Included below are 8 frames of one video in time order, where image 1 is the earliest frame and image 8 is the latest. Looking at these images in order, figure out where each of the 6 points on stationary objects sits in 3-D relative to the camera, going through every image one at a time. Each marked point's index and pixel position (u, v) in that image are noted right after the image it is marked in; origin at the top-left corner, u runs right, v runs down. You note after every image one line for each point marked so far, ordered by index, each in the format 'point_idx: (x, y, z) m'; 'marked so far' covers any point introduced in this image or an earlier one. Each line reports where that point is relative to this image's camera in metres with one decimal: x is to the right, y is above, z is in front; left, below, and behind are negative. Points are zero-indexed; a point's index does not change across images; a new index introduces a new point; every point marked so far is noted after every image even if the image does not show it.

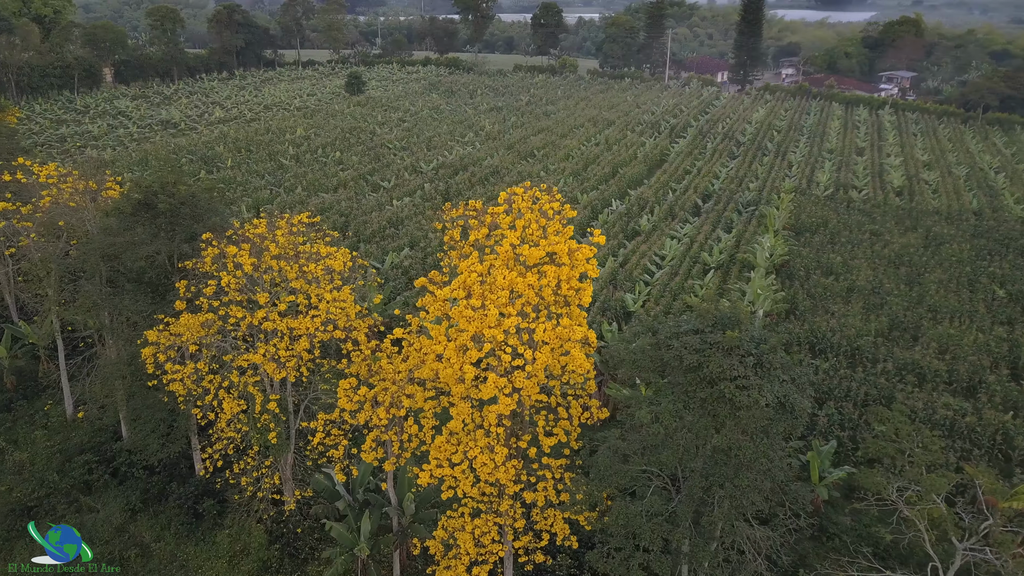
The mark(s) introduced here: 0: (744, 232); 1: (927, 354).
0: (+4.3, +1.1, +15.2) m
1: (+5.3, -0.8, +10.3) m
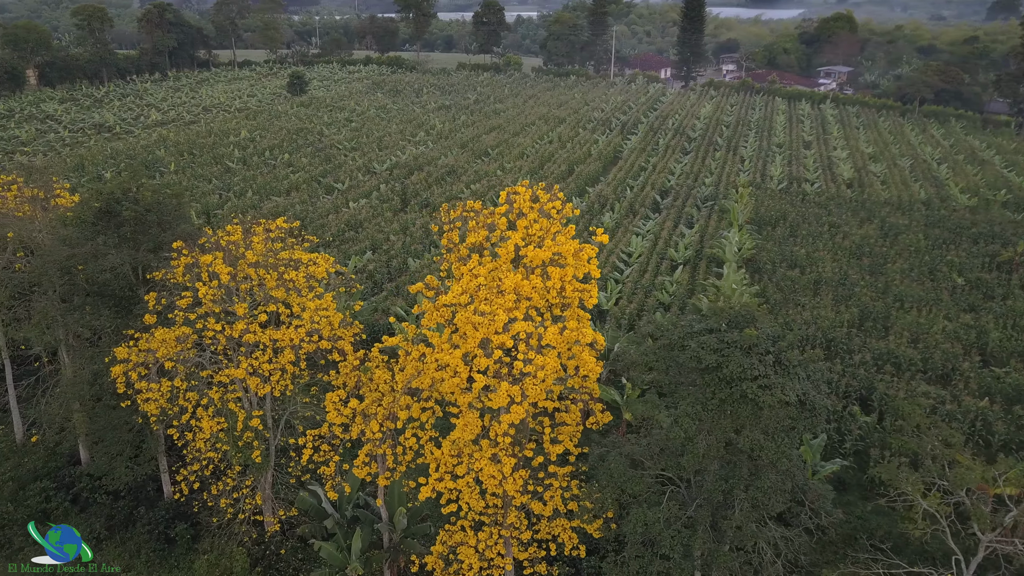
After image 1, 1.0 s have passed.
0: (+3.6, +1.2, +15.2) m
1: (+5.0, -0.7, +10.4) m
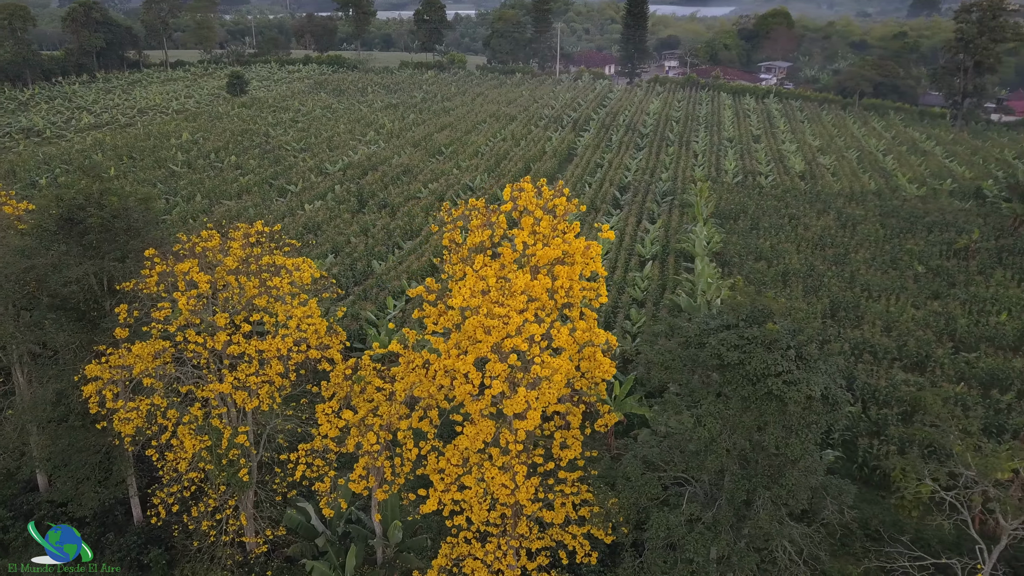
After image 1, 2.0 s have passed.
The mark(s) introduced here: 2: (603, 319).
0: (+3.0, +1.3, +15.2) m
1: (+4.7, -0.6, +10.5) m
2: (+1.2, -0.5, +11.0) m
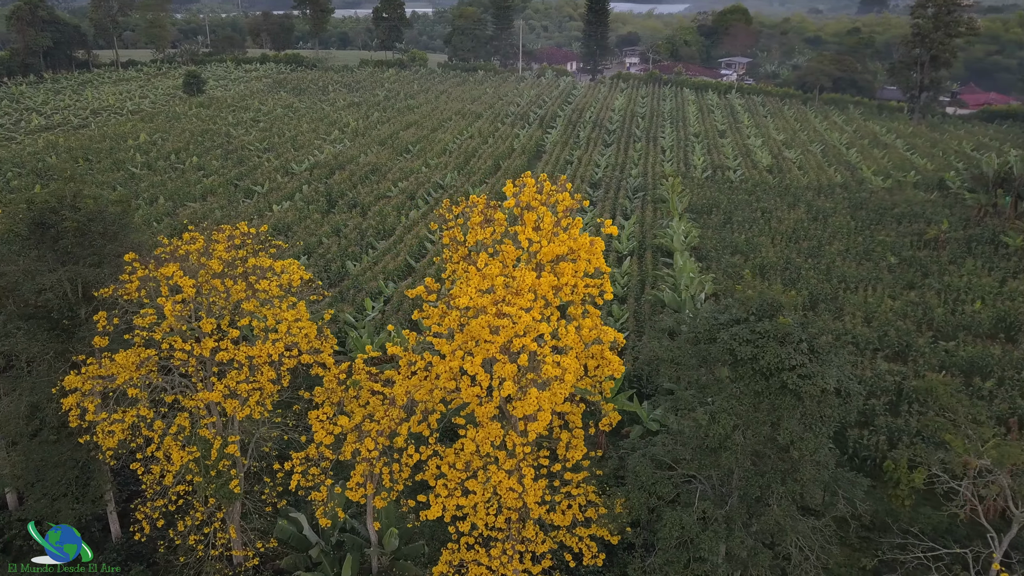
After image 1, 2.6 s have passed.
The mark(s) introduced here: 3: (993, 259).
0: (+2.5, +1.3, +15.2) m
1: (+4.5, -0.5, +10.6) m
2: (+1.0, -0.4, +10.9) m
3: (+7.5, +0.5, +12.6) m
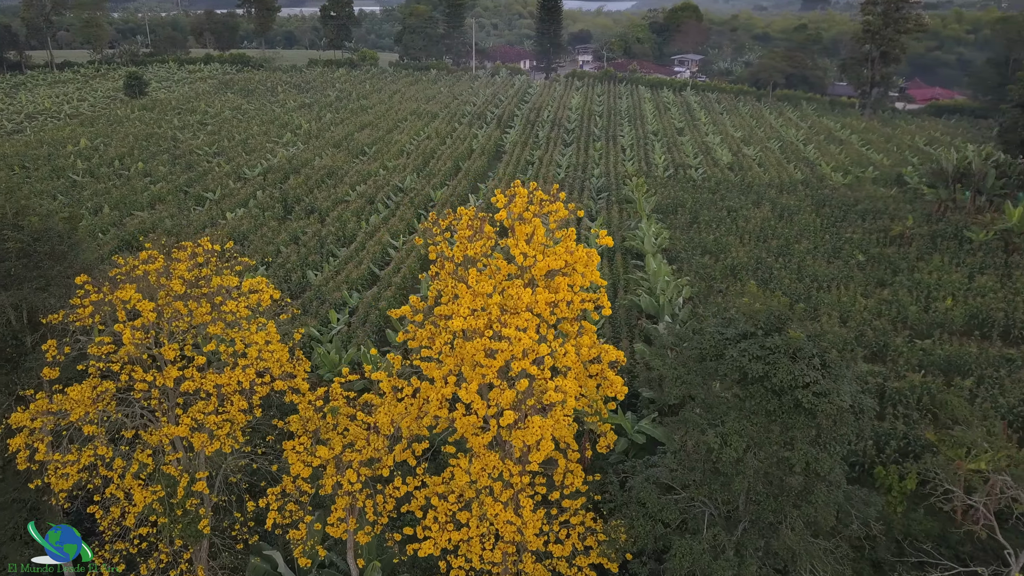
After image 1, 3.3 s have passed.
0: (+1.8, +1.3, +14.9) m
1: (+4.1, -0.5, +10.5) m
2: (+0.6, -0.5, +10.6) m
3: (+7.0, +0.5, +12.7) m
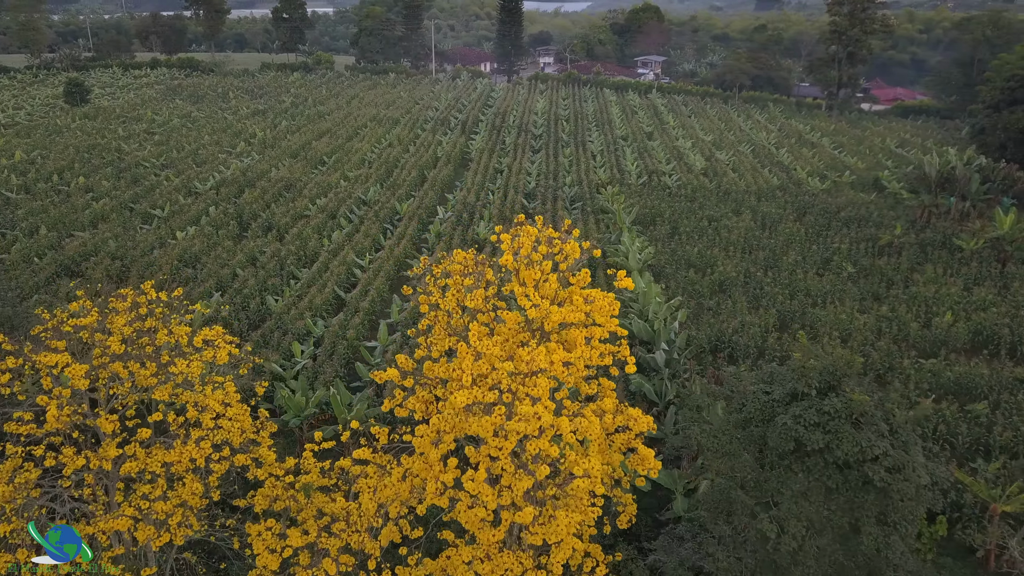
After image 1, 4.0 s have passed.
0: (+1.3, +1.0, +14.2) m
1: (+3.9, -0.7, +9.9) m
2: (+0.4, -0.8, +9.8) m
3: (+6.6, +0.4, +12.2) m
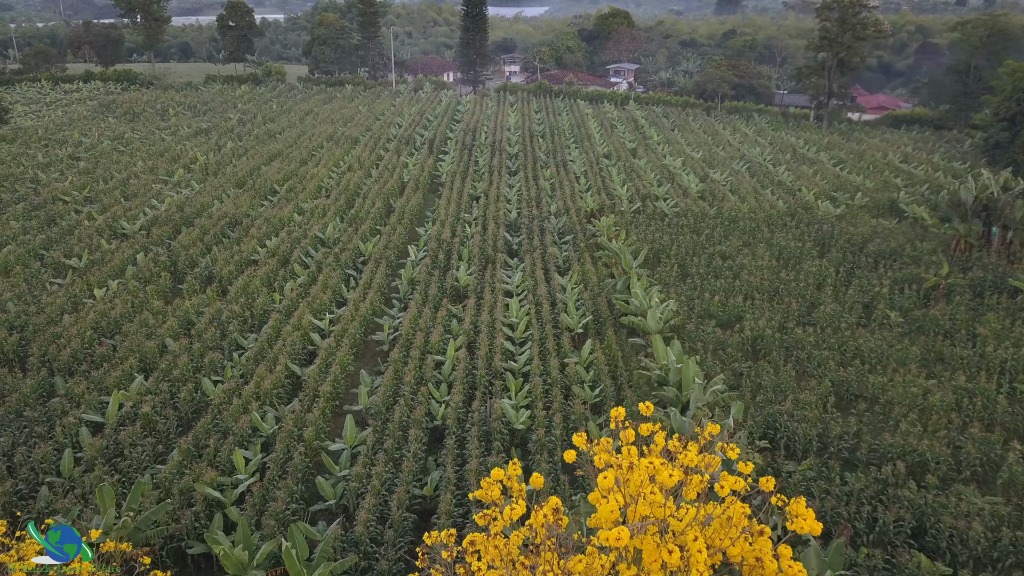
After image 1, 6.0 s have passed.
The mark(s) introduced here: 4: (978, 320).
0: (+1.1, +0.2, +12.2) m
1: (+3.9, -1.4, +8.0) m
2: (+0.5, -1.6, +7.7) m
3: (+6.5, -0.3, +10.5) m
4: (+6.0, -0.4, +10.5) m
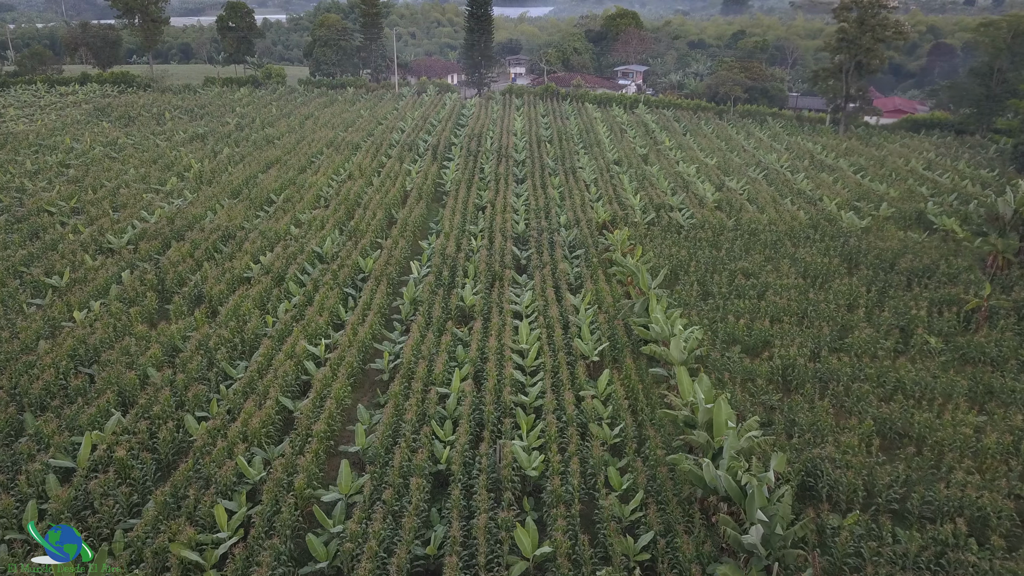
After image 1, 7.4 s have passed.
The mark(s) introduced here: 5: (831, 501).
0: (+1.3, -0.1, +11.4) m
1: (+4.0, -1.7, +7.2) m
2: (+0.6, -1.9, +7.0) m
3: (+6.7, -0.6, +9.7) m
4: (+6.1, -0.7, +9.7) m
5: (+2.8, -1.9, +7.2) m
